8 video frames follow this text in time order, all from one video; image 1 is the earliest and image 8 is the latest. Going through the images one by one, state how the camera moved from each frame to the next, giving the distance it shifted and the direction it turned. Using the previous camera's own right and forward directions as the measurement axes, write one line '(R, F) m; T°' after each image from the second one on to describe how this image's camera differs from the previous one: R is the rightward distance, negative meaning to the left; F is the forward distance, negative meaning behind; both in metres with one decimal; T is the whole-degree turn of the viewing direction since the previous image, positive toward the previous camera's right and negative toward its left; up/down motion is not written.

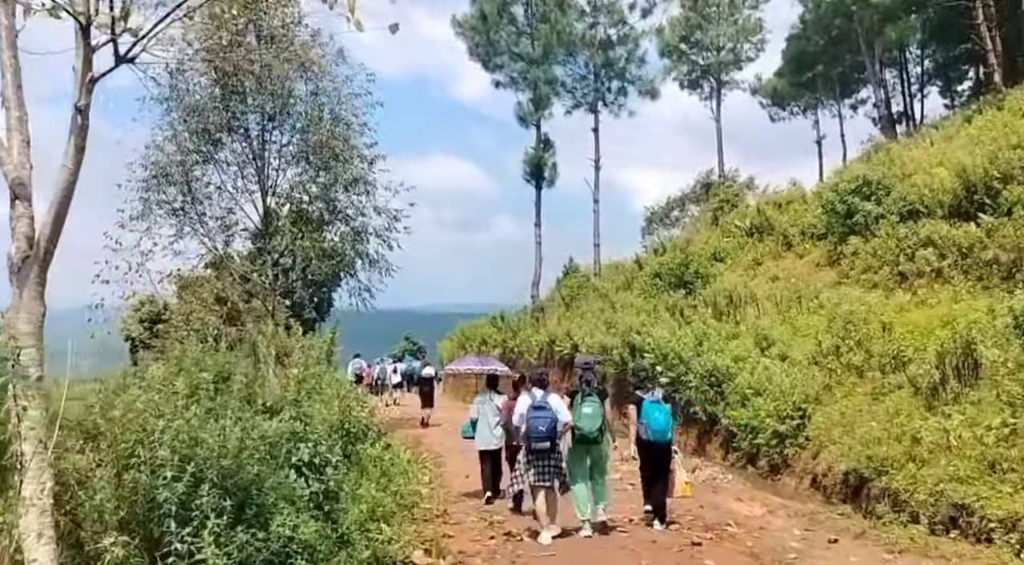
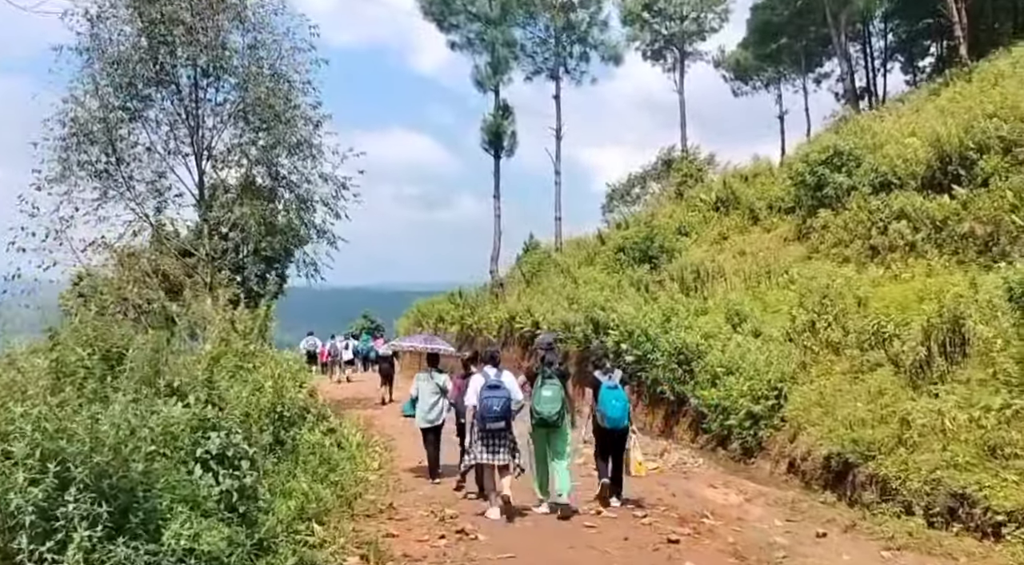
(+0.1, +1.1) m; +3°
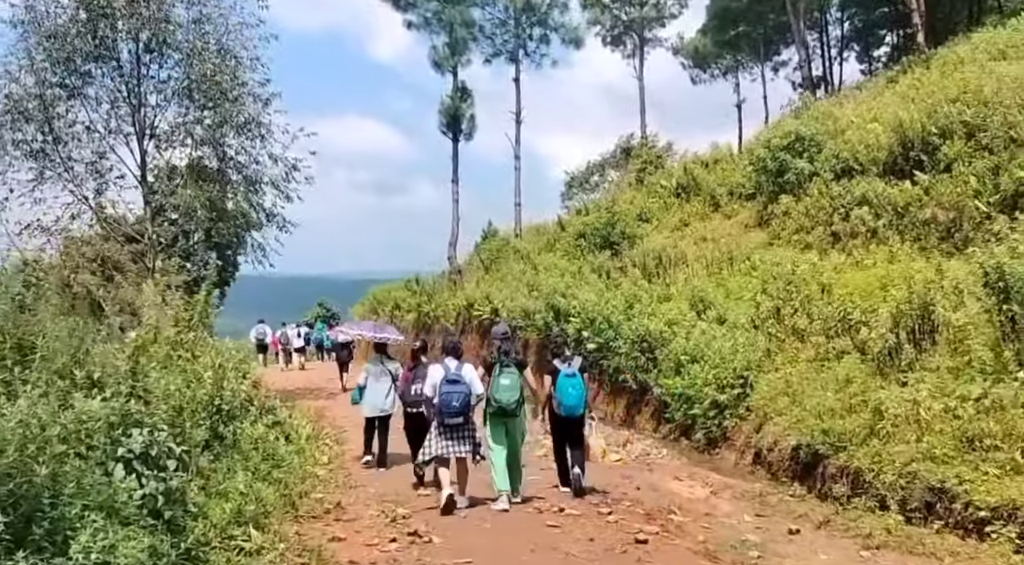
(0.0, +0.6) m; +3°
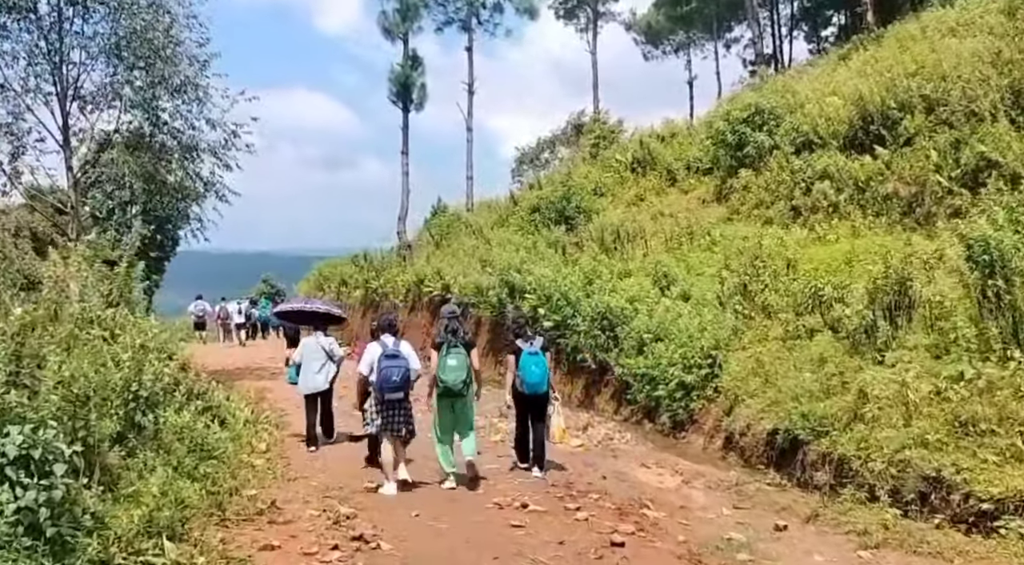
(-0.1, +0.9) m; +3°
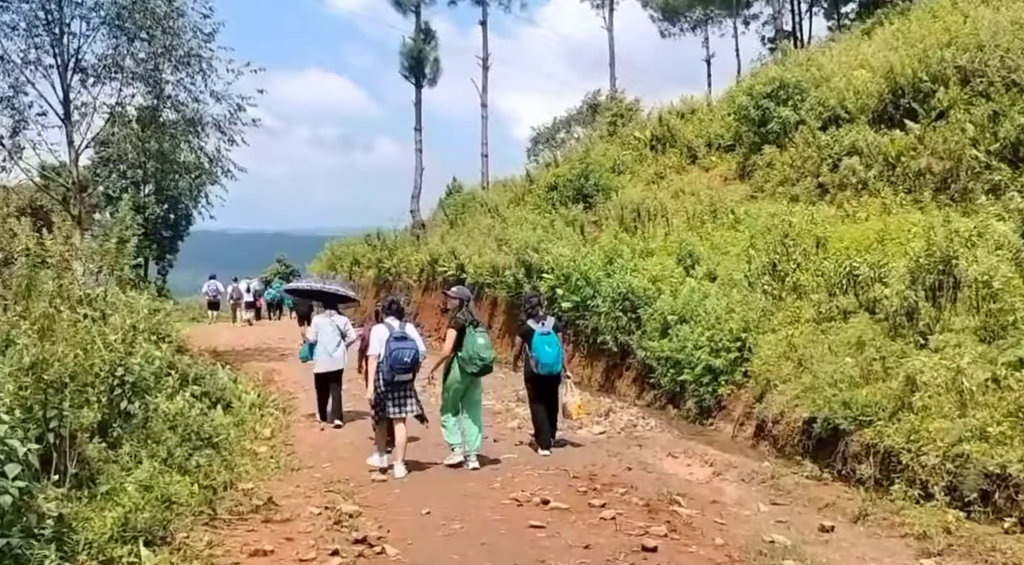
(0.0, +0.6) m; -1°
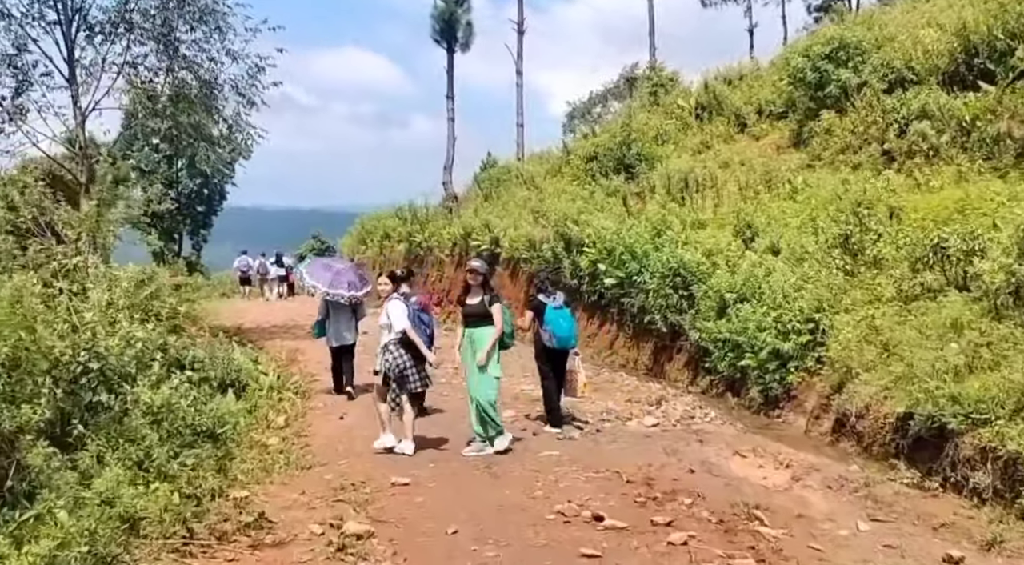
(-0.1, +1.2) m; -2°
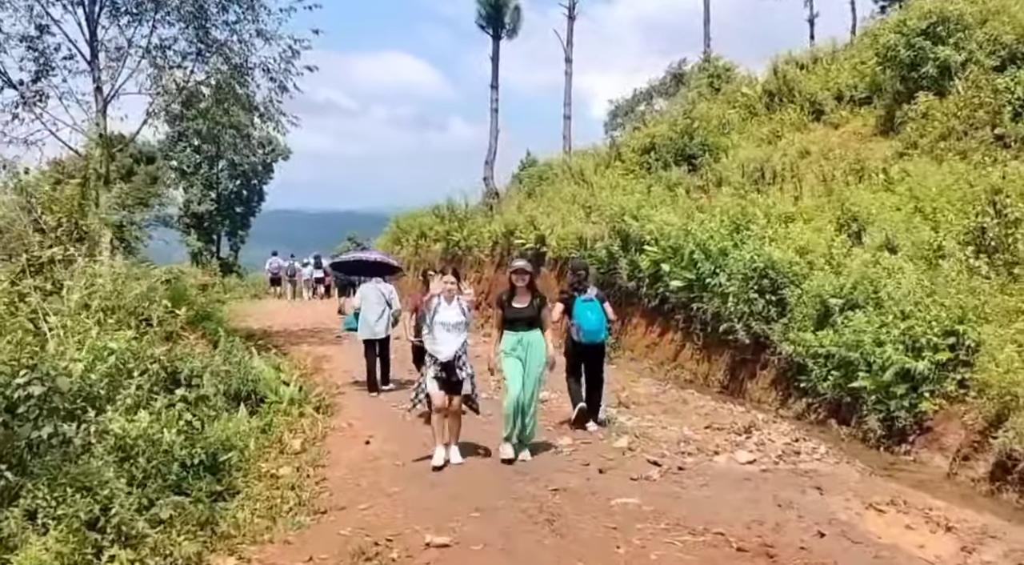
(-0.2, +1.8) m; -3°
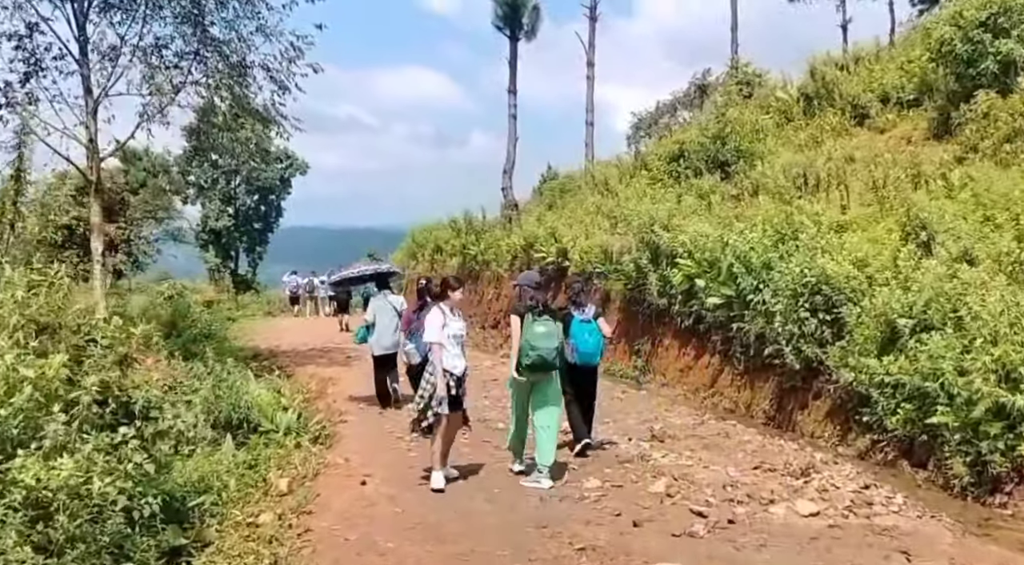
(0.0, +1.2) m; -1°
